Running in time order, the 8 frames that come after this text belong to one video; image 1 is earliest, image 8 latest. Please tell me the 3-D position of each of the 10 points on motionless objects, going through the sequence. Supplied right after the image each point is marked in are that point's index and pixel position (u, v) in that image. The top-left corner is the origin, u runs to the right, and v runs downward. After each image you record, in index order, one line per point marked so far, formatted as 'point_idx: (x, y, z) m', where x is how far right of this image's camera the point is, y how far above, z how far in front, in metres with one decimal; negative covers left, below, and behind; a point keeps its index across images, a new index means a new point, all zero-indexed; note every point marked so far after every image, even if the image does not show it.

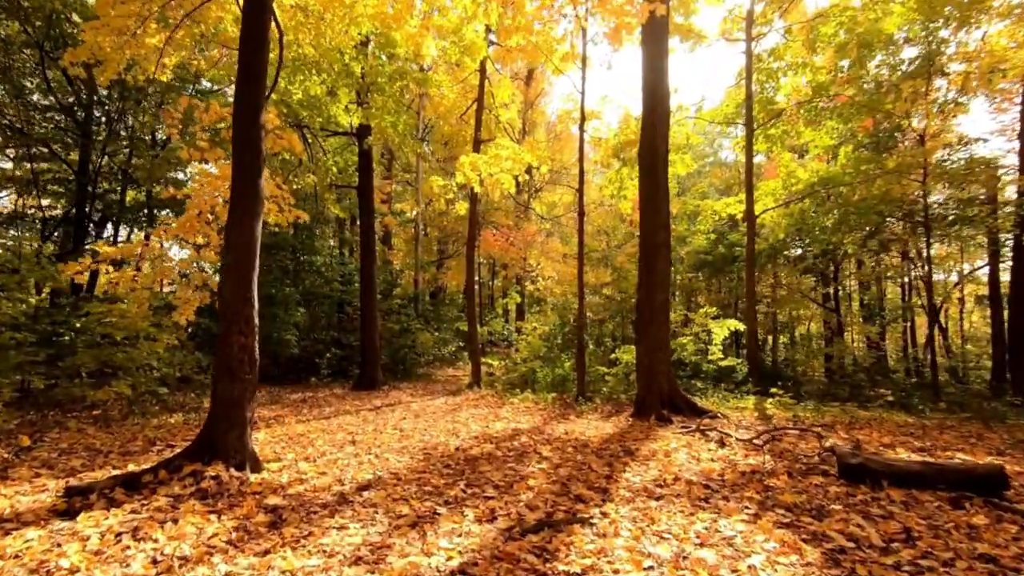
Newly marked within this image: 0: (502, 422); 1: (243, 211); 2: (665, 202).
0: (-0.2, -2.2, +8.2) m
1: (-2.5, +0.7, +4.6) m
2: (+2.7, +1.5, +8.8) m
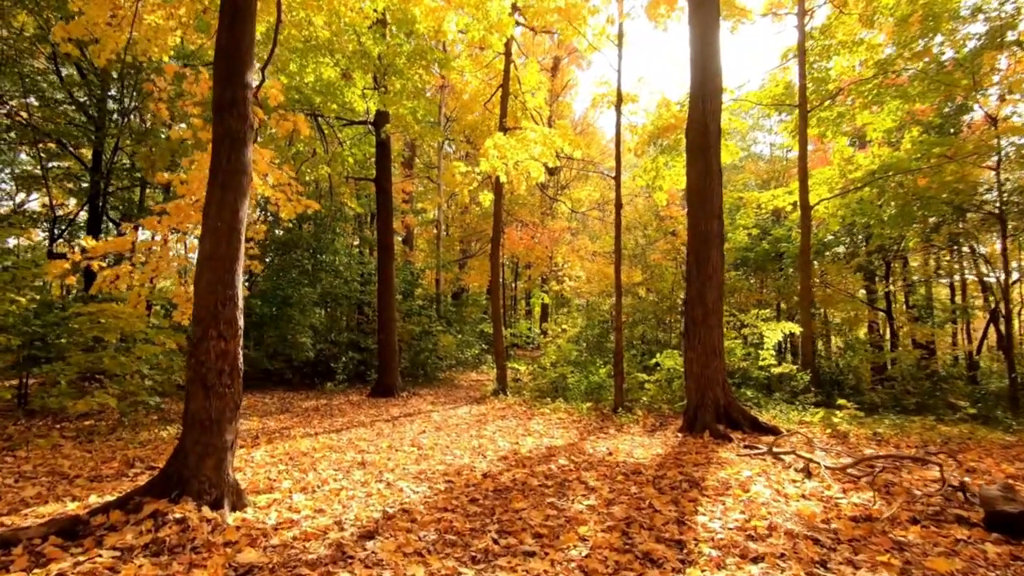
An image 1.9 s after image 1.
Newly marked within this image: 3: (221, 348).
0: (+0.3, -2.2, +7.2) m
1: (-2.2, +0.8, +3.8) m
2: (+3.2, +1.5, +7.7) m
3: (-2.1, -0.4, +3.7) m
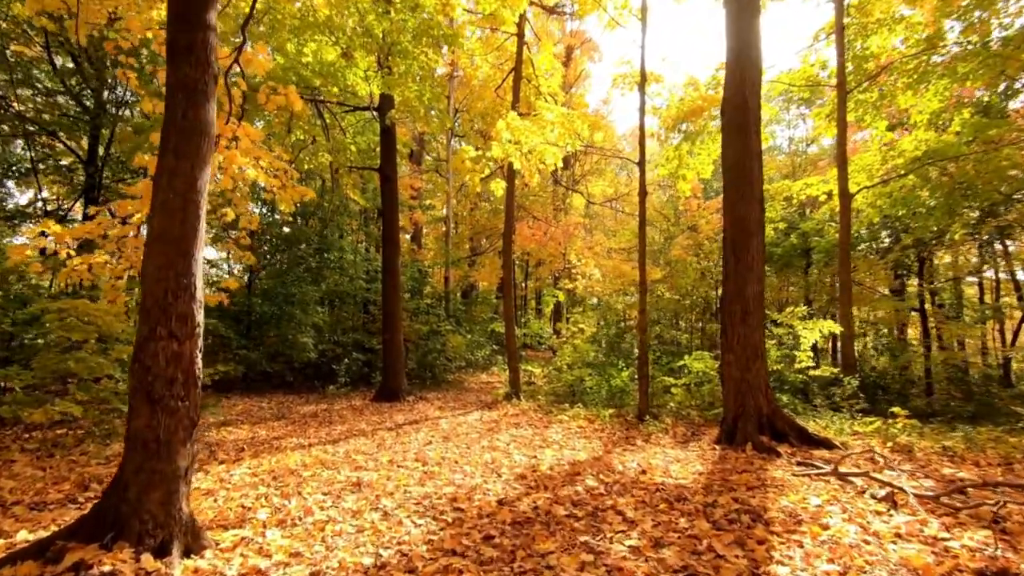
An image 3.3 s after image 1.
0: (+0.5, -2.1, +6.4) m
1: (-2.0, +0.8, +3.0) m
2: (+3.4, +1.6, +6.9) m
3: (-2.0, -0.4, +2.9) m
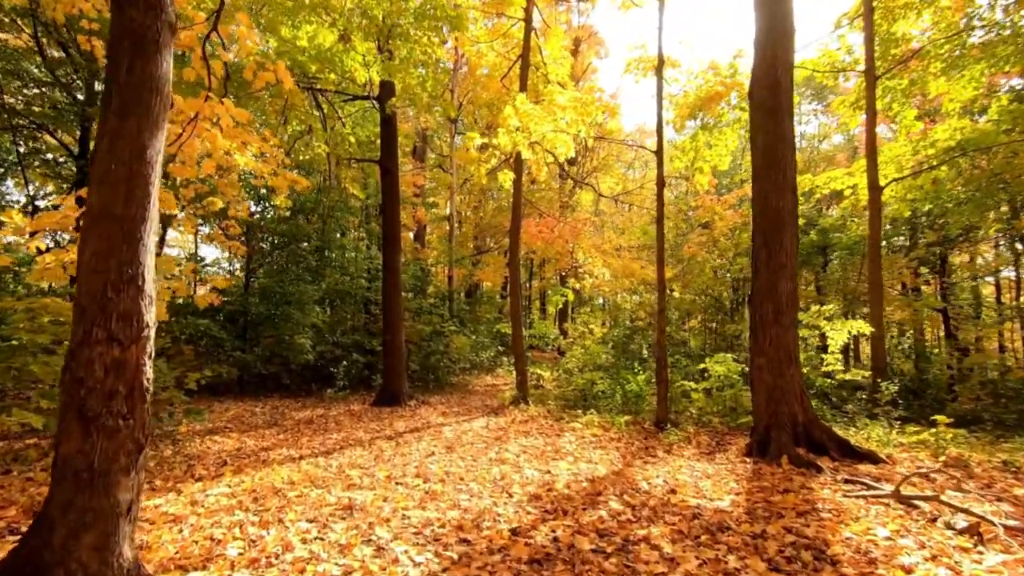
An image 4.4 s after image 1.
0: (+0.7, -2.0, +5.9) m
1: (-1.9, +0.9, +2.5) m
2: (+3.5, +1.6, +6.3) m
3: (-1.9, -0.3, +2.4) m
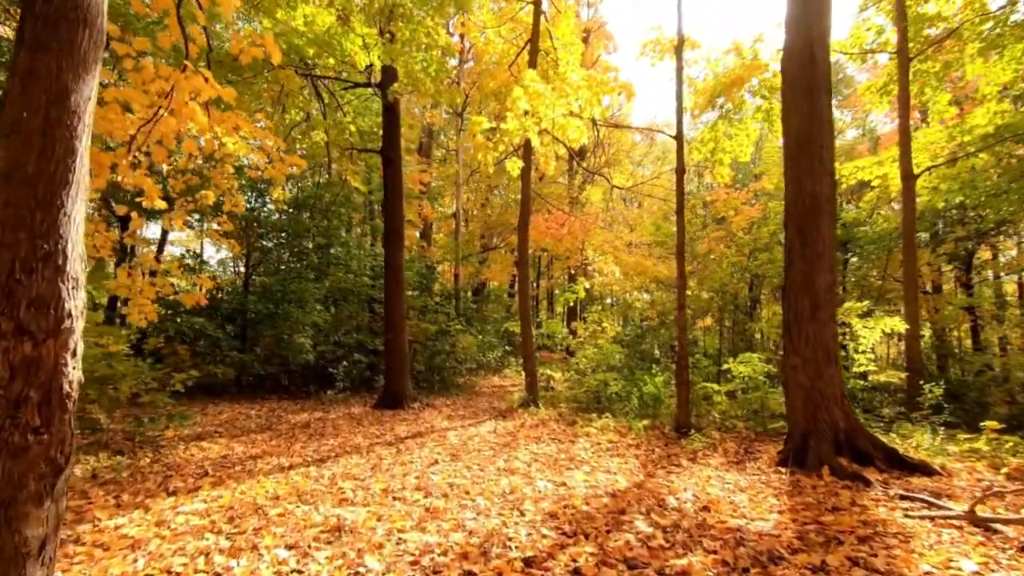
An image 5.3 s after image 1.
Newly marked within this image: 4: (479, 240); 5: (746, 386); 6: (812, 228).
0: (+0.8, -2.0, +5.3) m
1: (-1.9, +0.9, +2.0) m
2: (+3.6, +1.7, +5.7) m
3: (-1.8, -0.2, +1.9) m
4: (-1.2, +1.8, +18.1) m
5: (+3.9, -1.6, +8.2) m
6: (+3.4, +0.7, +5.7) m
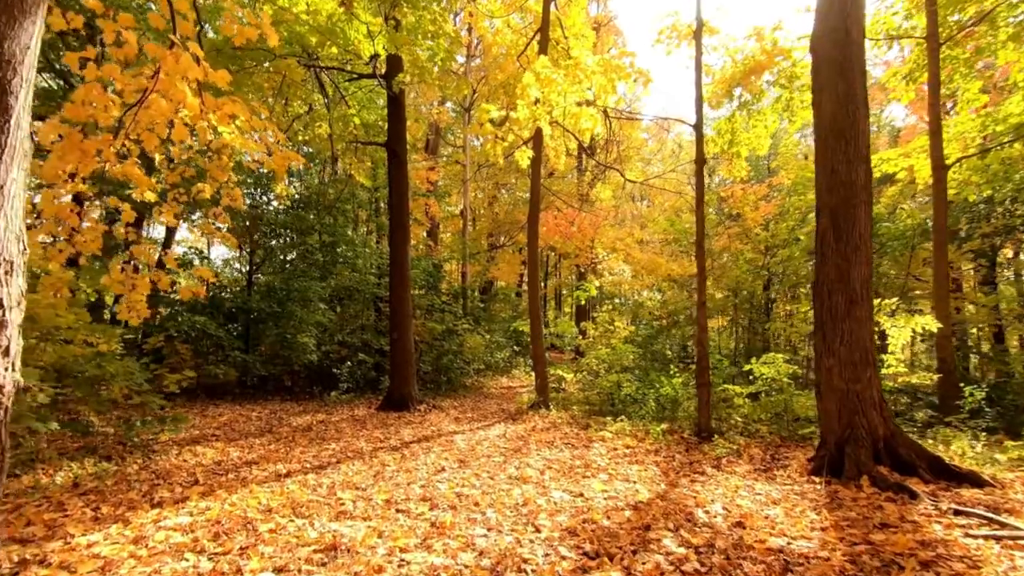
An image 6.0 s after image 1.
0: (+0.9, -1.9, +5.0) m
1: (-1.8, +1.0, +1.6) m
2: (+3.8, +1.8, +5.3) m
3: (-1.7, -0.2, +1.5) m
4: (-0.9, +1.8, +17.8) m
5: (+4.0, -1.6, +7.8) m
6: (+3.5, +0.7, +5.3) m
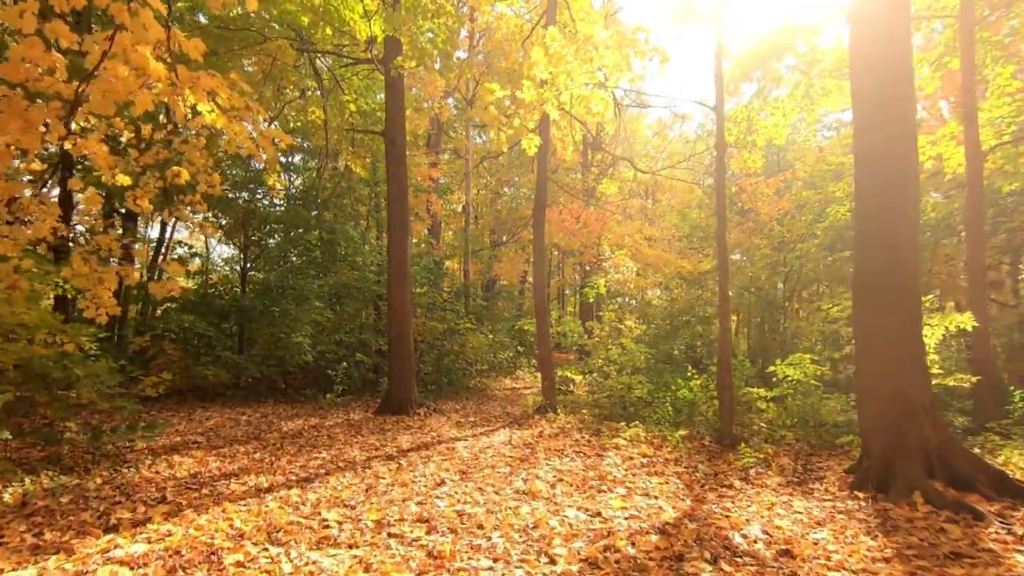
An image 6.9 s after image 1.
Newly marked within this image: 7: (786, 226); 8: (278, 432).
0: (+1.0, -1.9, +4.4) m
1: (-1.7, +1.1, +1.1) m
2: (+3.8, +1.8, +4.8) m
3: (-1.7, -0.1, +1.0) m
4: (-0.8, +1.9, +17.3) m
5: (+4.1, -1.5, +7.2) m
6: (+3.6, +0.8, +4.7) m
7: (+6.5, +1.5, +11.9) m
8: (-3.3, -2.0, +6.9) m
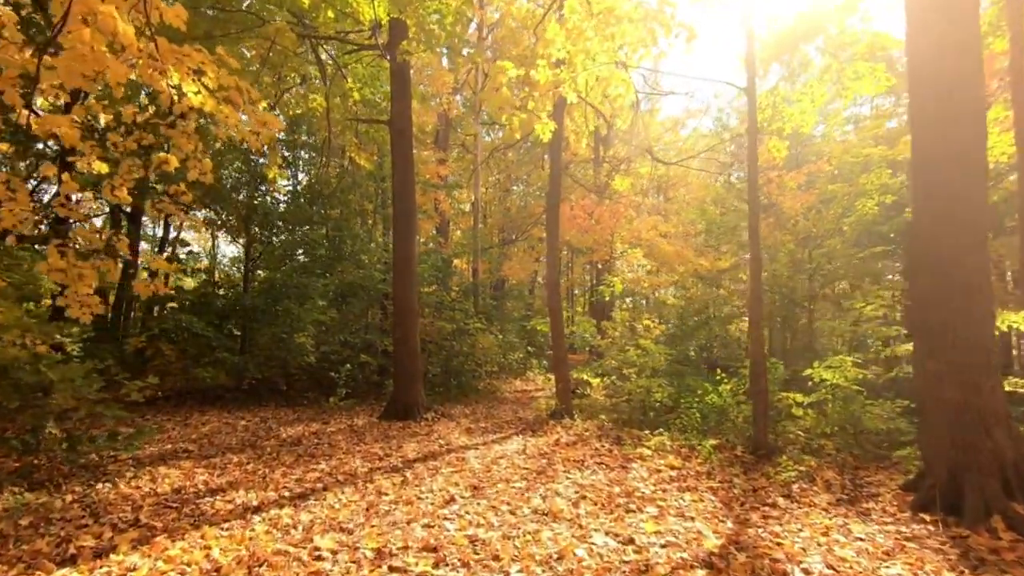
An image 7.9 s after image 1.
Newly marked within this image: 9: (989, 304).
0: (+1.1, -1.8, +3.9) m
1: (-1.6, +1.1, +0.7) m
2: (+4.0, +1.9, +4.2) m
3: (-1.6, -0.1, +0.5) m
4: (-0.4, +1.9, +16.8) m
5: (+4.3, -1.4, +6.7) m
6: (+3.7, +0.8, +4.2) m
7: (+6.8, +1.5, +11.3) m
8: (-3.1, -2.0, +6.5) m
9: (+3.9, -0.1, +4.1) m
